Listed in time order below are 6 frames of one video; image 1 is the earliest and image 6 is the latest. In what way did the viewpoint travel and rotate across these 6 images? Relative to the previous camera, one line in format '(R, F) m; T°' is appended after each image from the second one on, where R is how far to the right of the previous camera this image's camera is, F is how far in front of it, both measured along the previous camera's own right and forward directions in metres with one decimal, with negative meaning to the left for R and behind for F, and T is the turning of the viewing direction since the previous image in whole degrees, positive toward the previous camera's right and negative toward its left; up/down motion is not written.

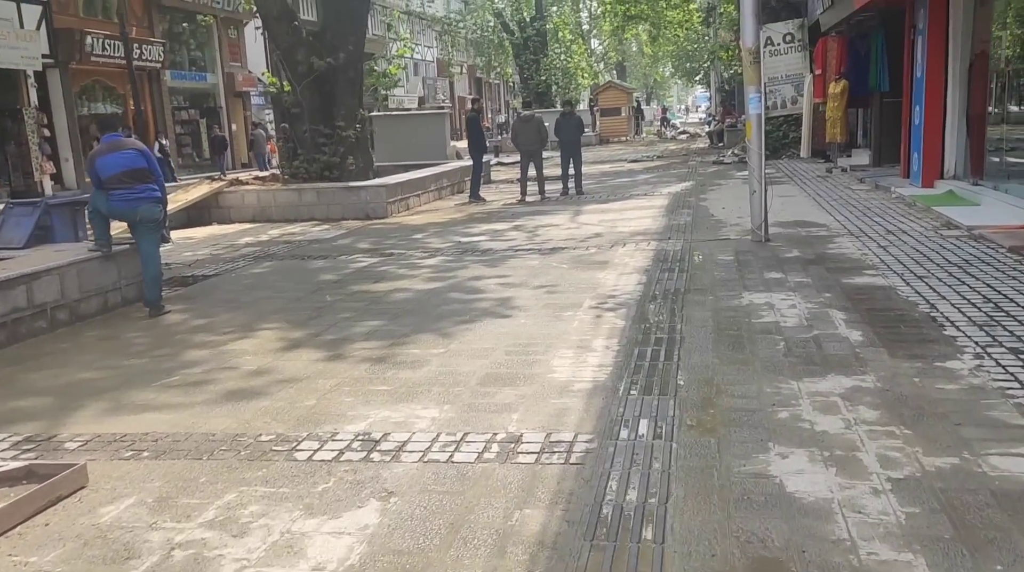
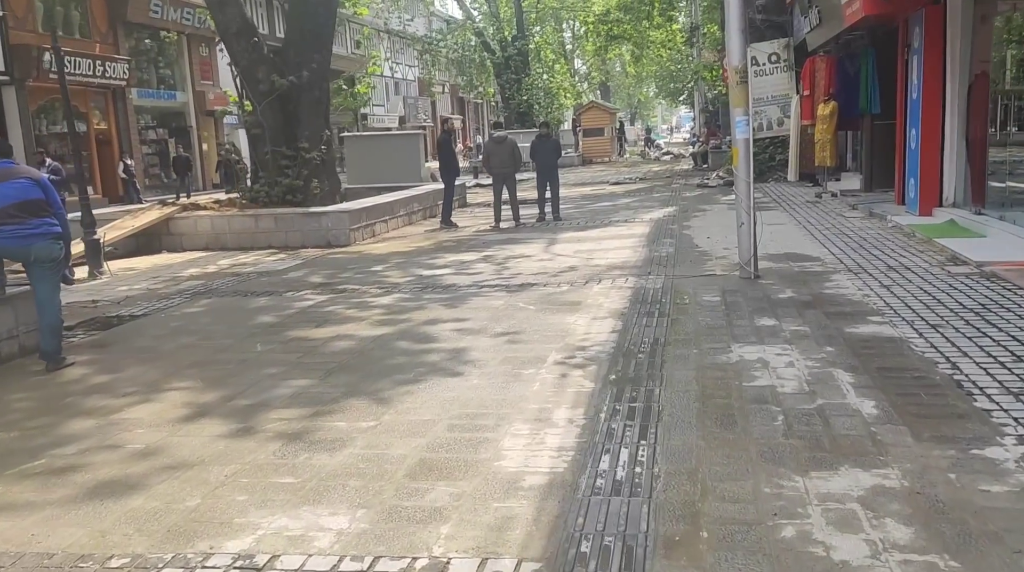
(+0.2, +0.9) m; +1°
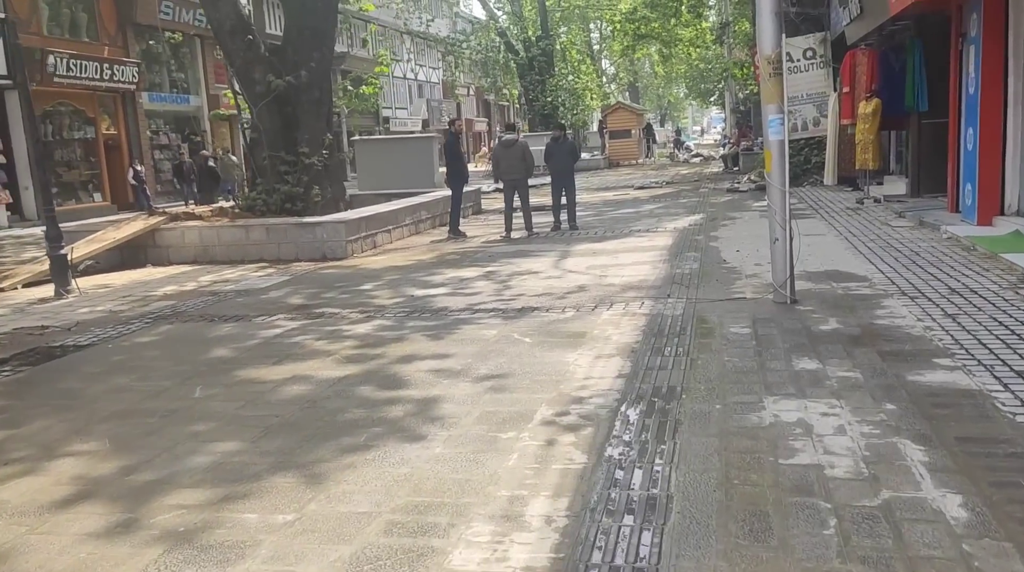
(+0.3, +1.1) m; -2°
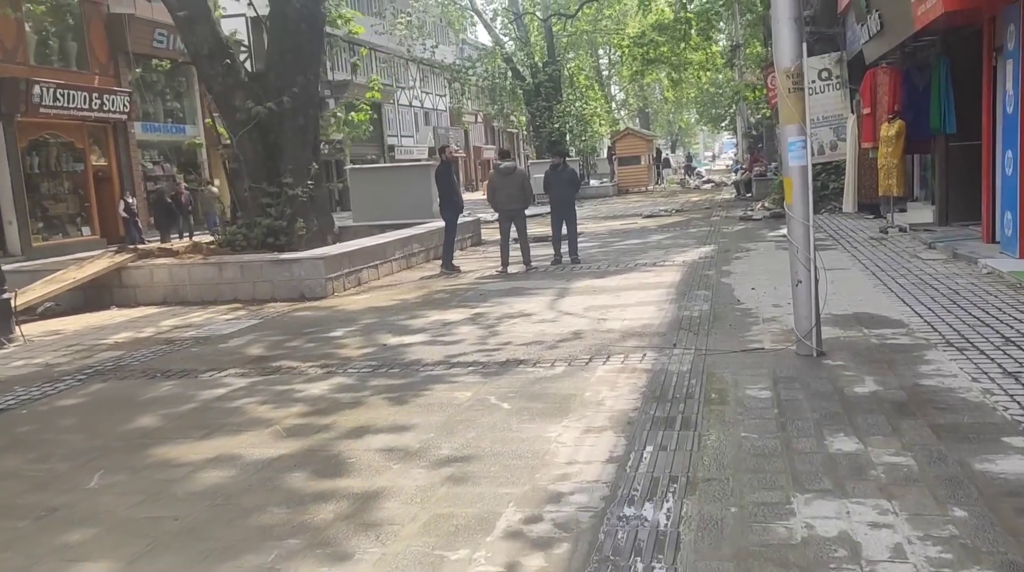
(+0.2, +1.0) m; -1°
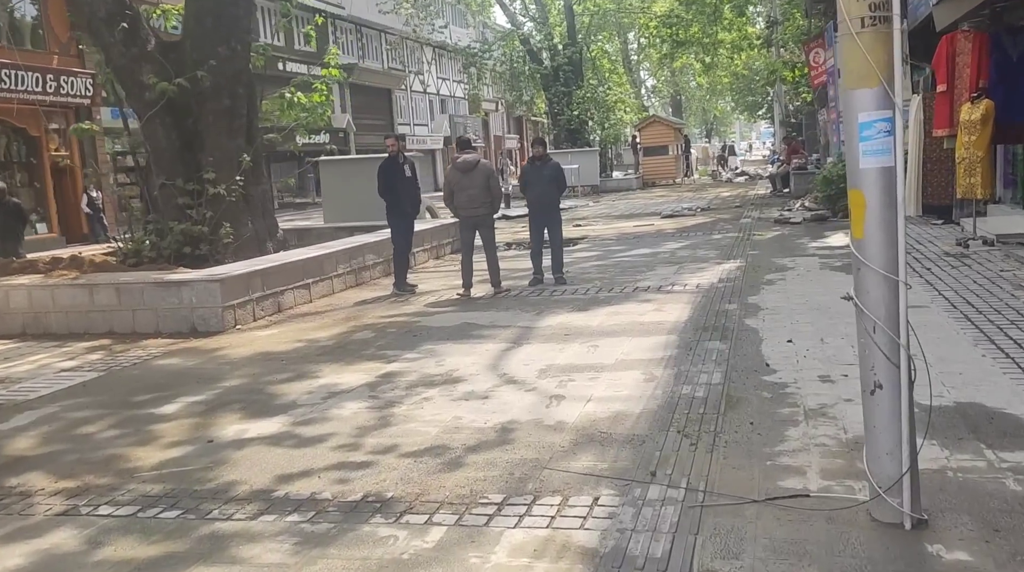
(+0.7, +2.9) m; -2°
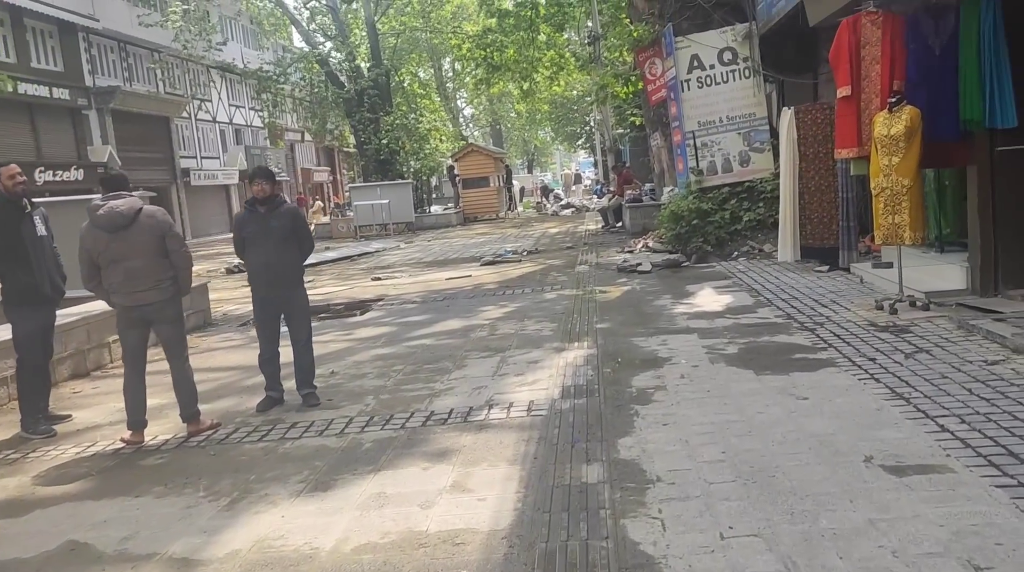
(+0.8, +3.9) m; +10°
